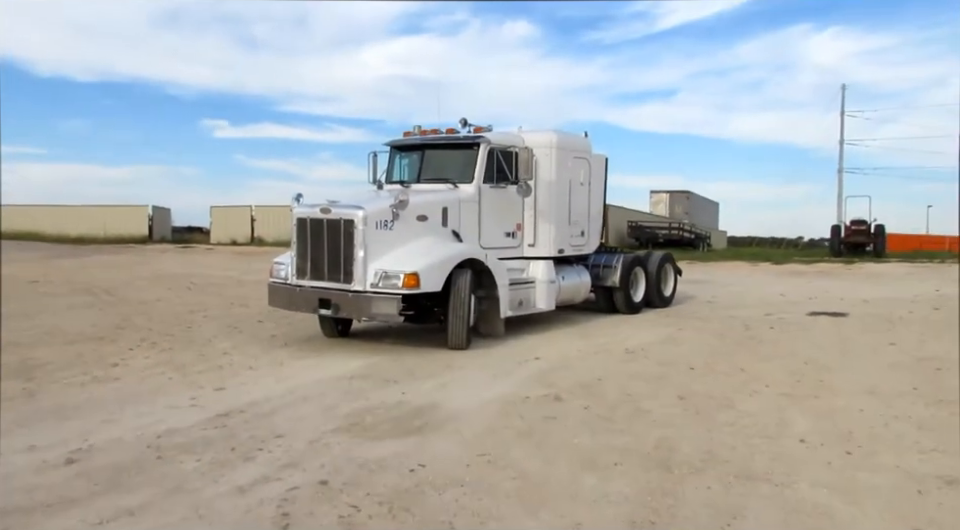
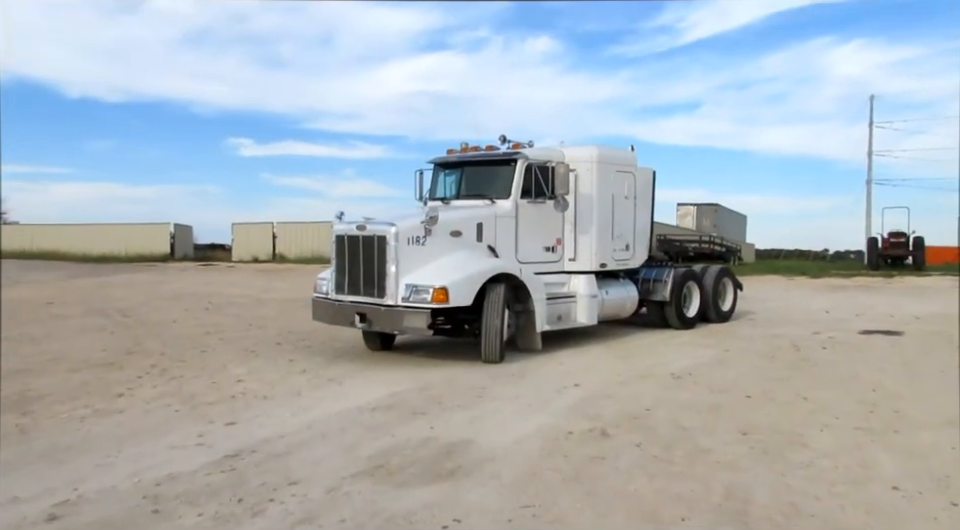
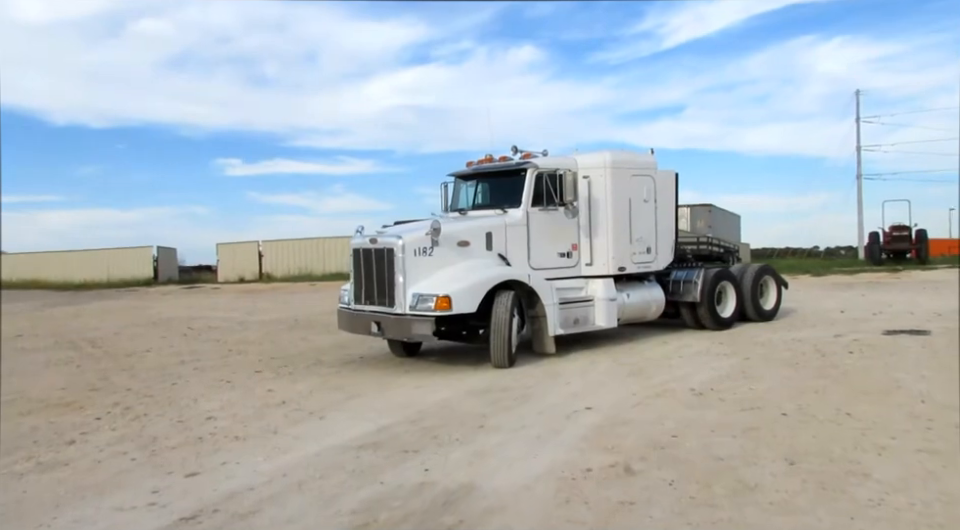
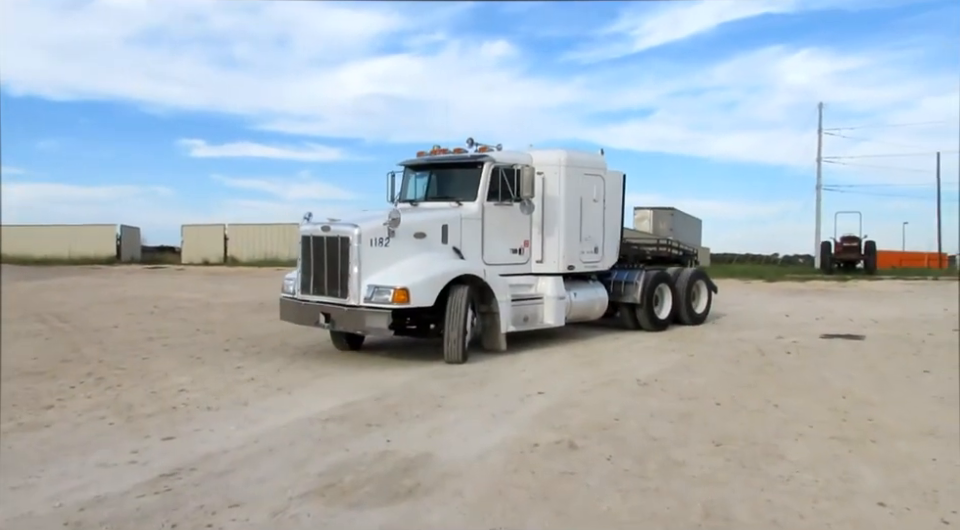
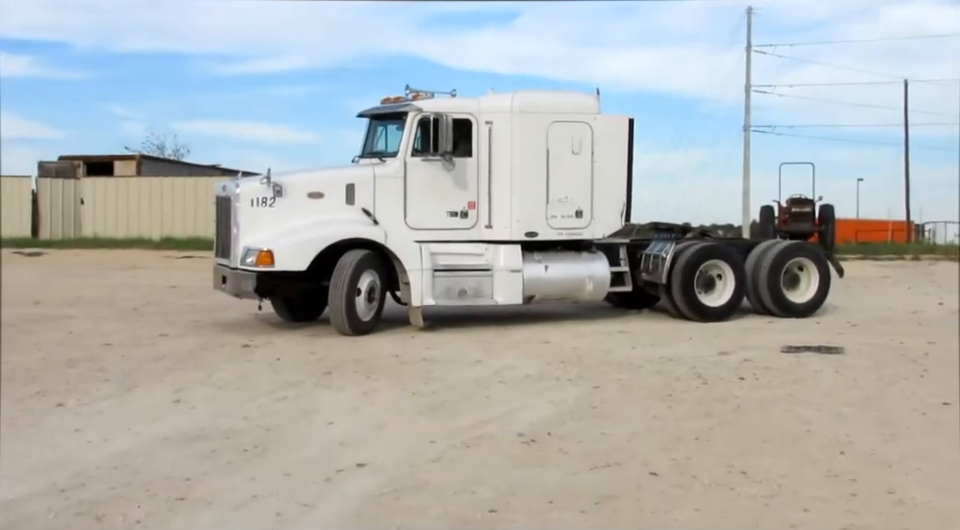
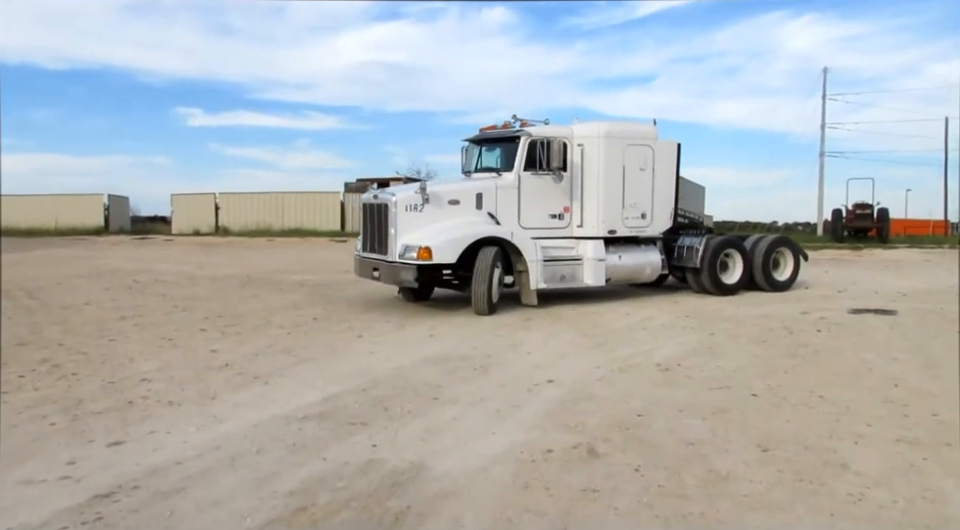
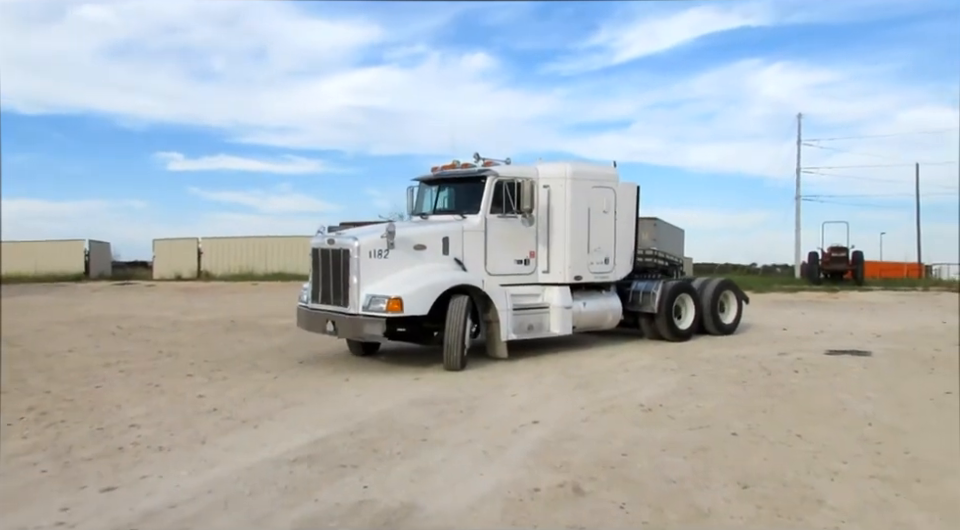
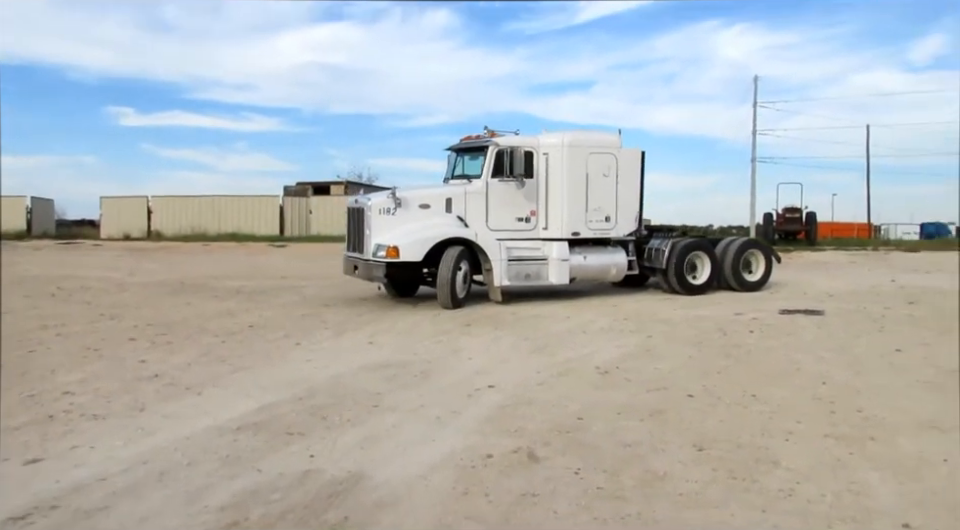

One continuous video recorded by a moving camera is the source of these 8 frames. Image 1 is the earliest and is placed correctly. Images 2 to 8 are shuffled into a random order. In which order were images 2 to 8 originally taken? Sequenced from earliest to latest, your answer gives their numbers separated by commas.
2, 4, 3, 7, 6, 8, 5
